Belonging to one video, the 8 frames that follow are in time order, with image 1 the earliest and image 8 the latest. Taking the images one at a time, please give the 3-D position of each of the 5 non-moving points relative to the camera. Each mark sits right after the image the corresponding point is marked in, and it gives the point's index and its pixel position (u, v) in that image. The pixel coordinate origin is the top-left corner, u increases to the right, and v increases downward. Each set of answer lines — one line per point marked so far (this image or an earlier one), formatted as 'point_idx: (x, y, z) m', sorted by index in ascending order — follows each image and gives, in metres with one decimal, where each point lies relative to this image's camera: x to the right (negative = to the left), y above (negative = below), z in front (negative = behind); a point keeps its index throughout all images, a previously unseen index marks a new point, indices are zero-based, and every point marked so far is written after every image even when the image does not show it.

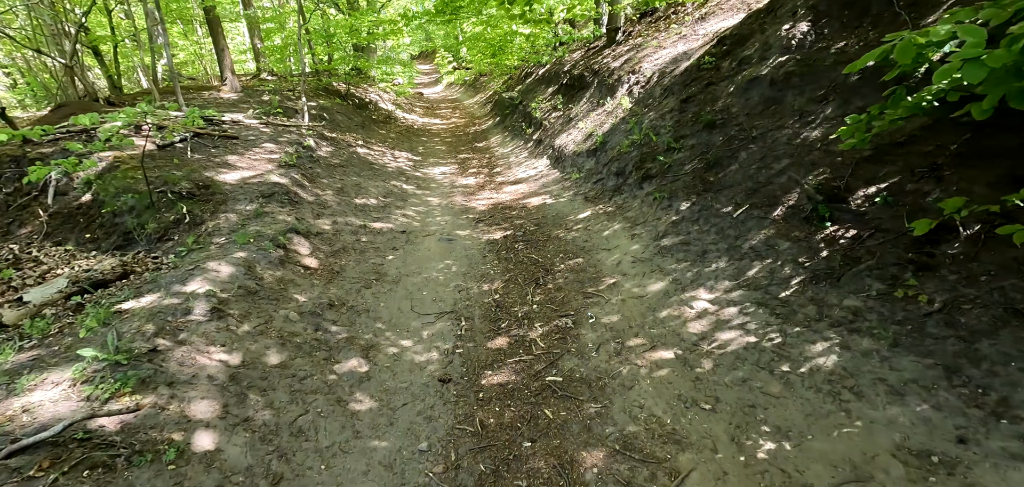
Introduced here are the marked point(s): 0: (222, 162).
0: (-5.6, +1.6, +11.1) m
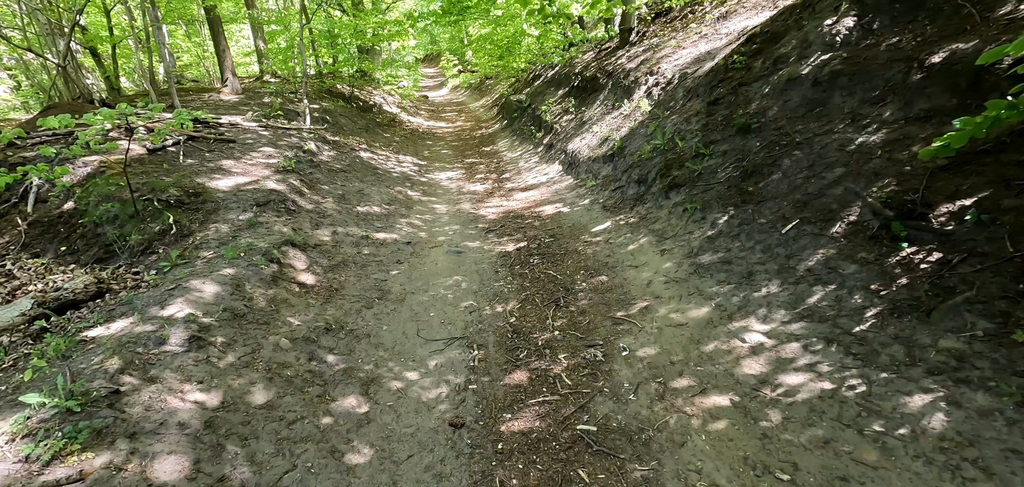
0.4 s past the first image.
0: (-5.4, +1.4, +10.4) m
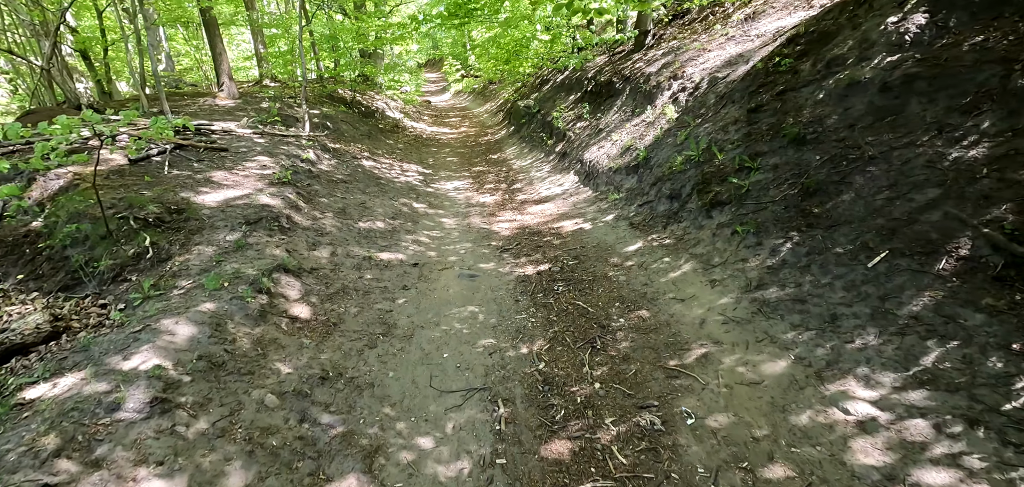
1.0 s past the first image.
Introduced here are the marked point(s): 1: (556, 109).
0: (-5.1, +1.1, +9.4) m
1: (+1.4, +4.5, +19.1) m
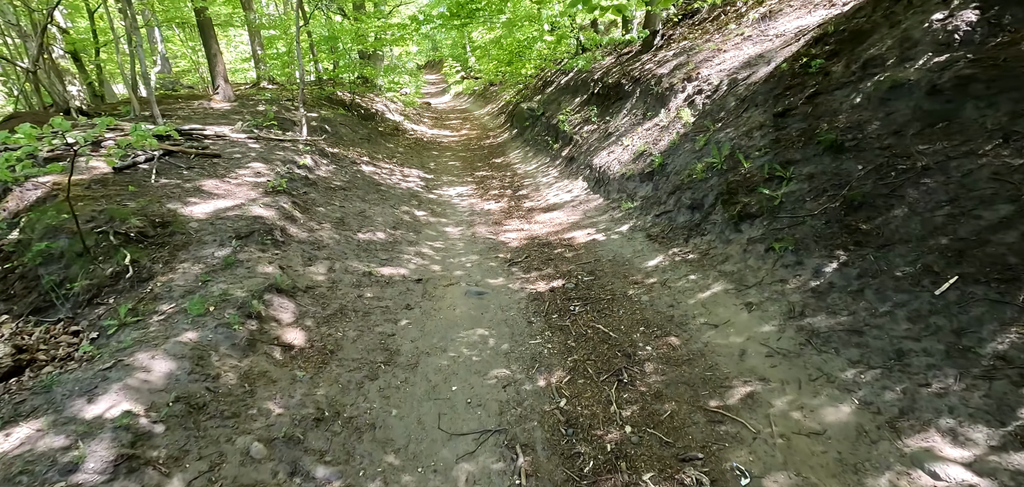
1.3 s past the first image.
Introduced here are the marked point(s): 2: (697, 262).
0: (-4.9, +0.9, +8.9) m
1: (+1.6, +4.3, +18.5) m
2: (+2.2, -0.2, +7.0) m
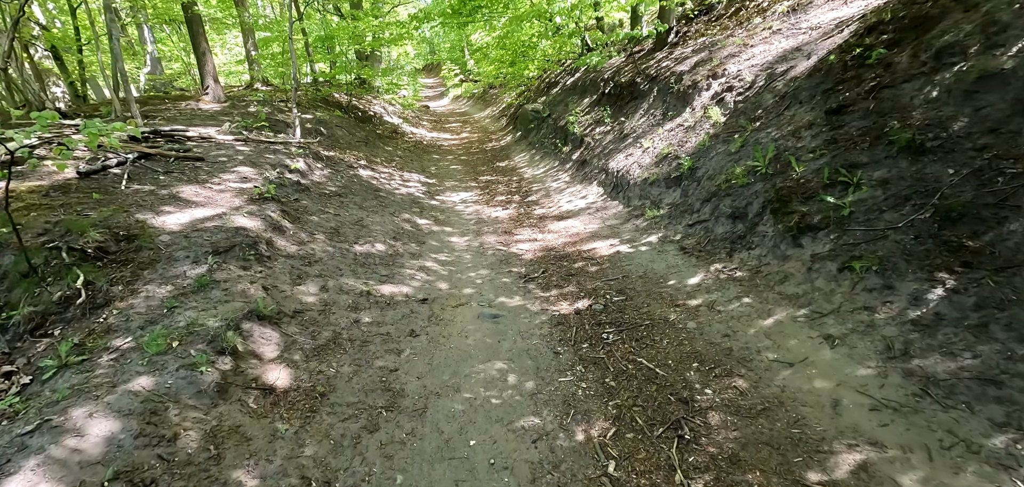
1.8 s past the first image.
0: (-4.7, +0.7, +7.9) m
1: (+1.7, +4.0, +17.6) m
2: (+2.5, -0.4, +6.0) m
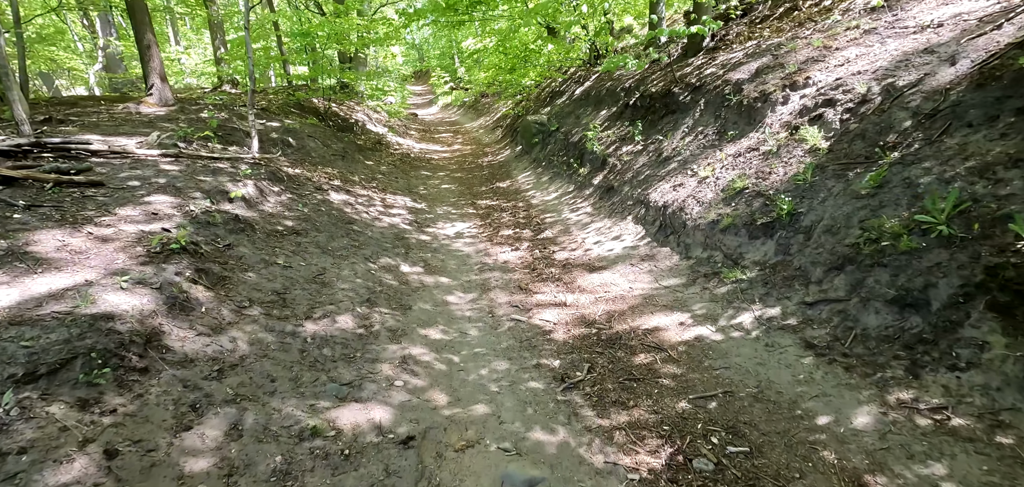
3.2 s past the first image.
0: (-4.4, 0.0, +5.1) m
1: (+1.9, +3.0, +15.0) m
2: (+2.8, -1.2, +3.3) m
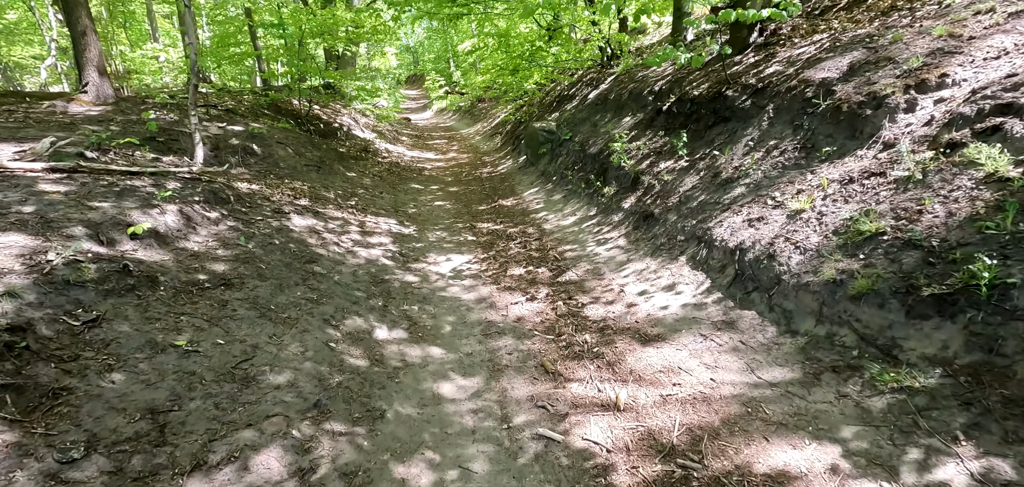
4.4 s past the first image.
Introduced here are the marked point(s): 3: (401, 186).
0: (-4.2, -0.6, +2.6) m
1: (+2.0, +2.3, +12.6) m
2: (+3.1, -1.8, +1.0) m
3: (-2.9, +1.5, +15.1) m
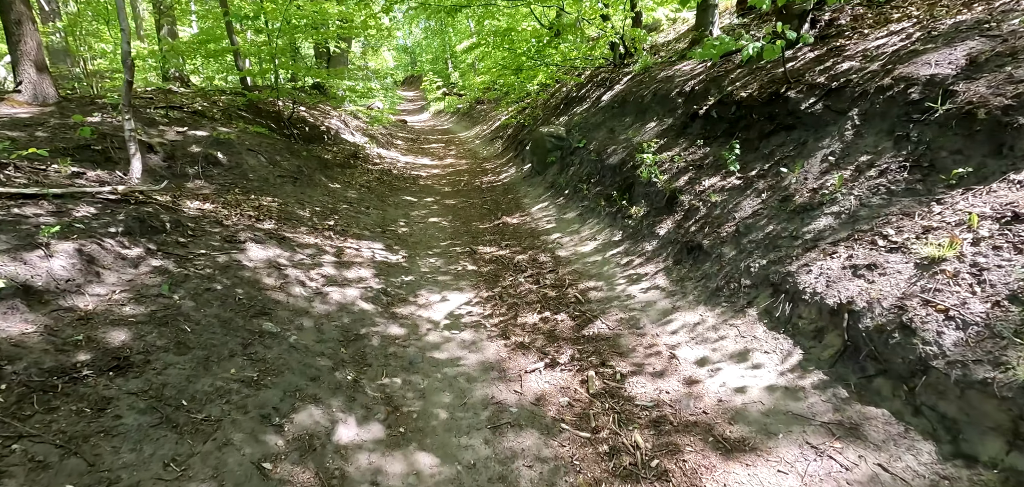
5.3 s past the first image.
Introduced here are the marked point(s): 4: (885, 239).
0: (-4.0, -1.0, +0.8) m
1: (+2.1, +1.9, +10.8) m
2: (+3.2, -2.2, -0.8) m
3: (-2.8, +1.0, +13.3) m
4: (+3.2, 0.0, +4.9) m
